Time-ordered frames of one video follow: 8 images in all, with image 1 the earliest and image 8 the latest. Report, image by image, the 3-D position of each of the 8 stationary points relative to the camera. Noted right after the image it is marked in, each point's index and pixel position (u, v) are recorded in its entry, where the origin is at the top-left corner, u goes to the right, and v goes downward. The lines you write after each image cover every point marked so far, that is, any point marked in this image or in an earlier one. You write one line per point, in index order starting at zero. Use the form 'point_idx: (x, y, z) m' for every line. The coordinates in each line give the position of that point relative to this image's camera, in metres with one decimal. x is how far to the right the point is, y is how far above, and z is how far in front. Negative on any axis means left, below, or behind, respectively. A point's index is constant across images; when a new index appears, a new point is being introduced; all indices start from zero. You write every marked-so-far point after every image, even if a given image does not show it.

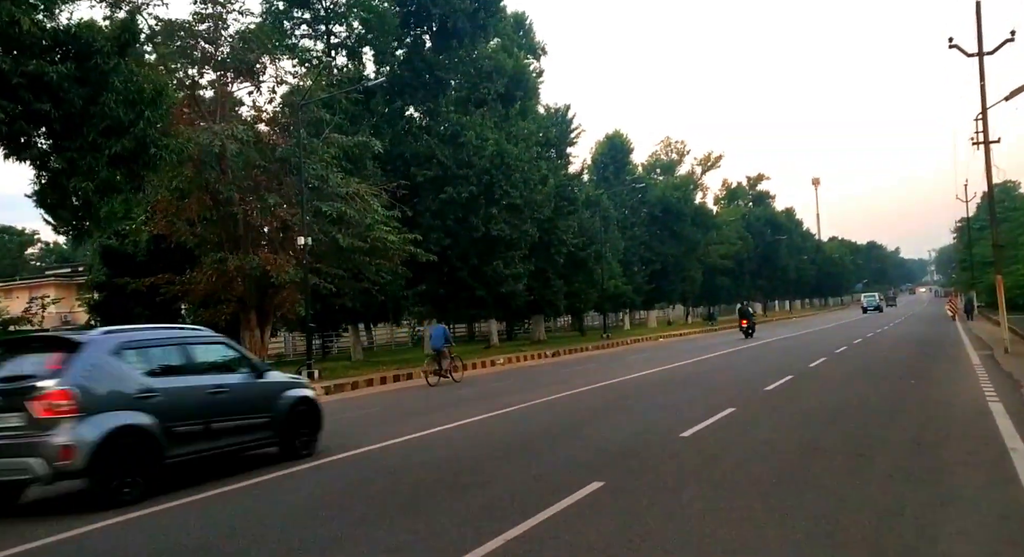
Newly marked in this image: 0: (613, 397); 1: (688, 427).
0: (+3.0, -3.3, +19.2) m
1: (+3.8, -2.9, +13.6) m
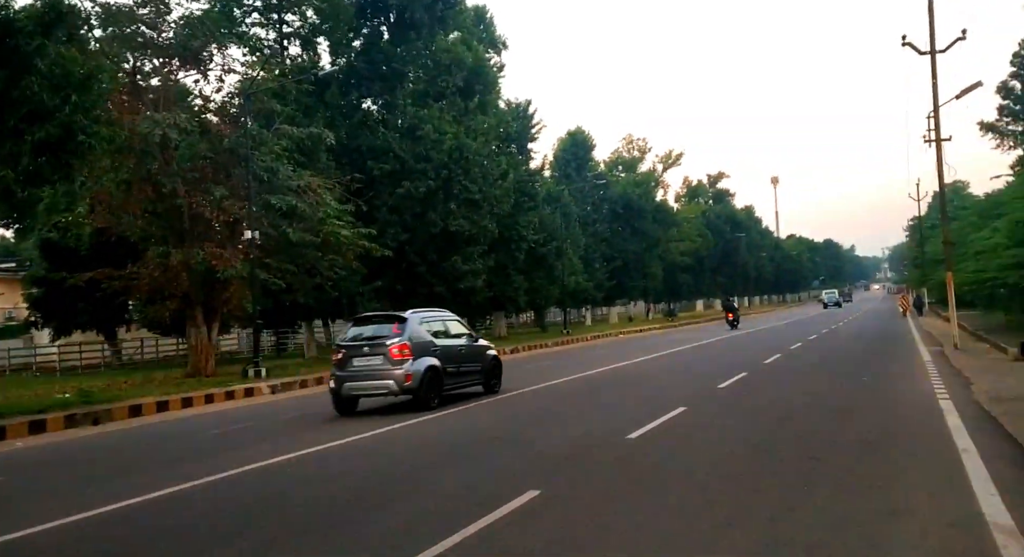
0: (+1.6, -3.1, +18.6) m
1: (+2.6, -2.8, +13.1) m
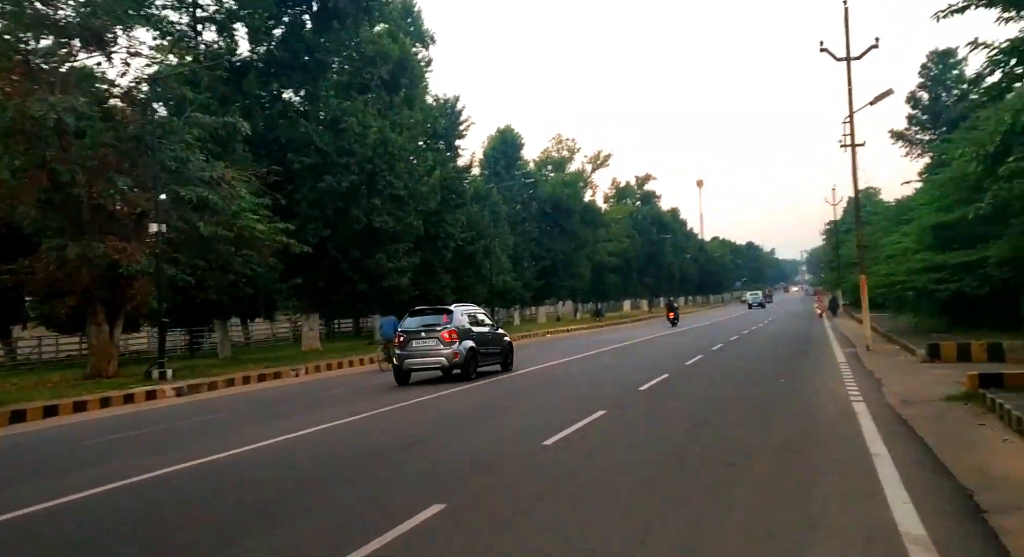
0: (-0.6, -3.1, +18.0) m
1: (+1.0, -2.8, +12.5) m
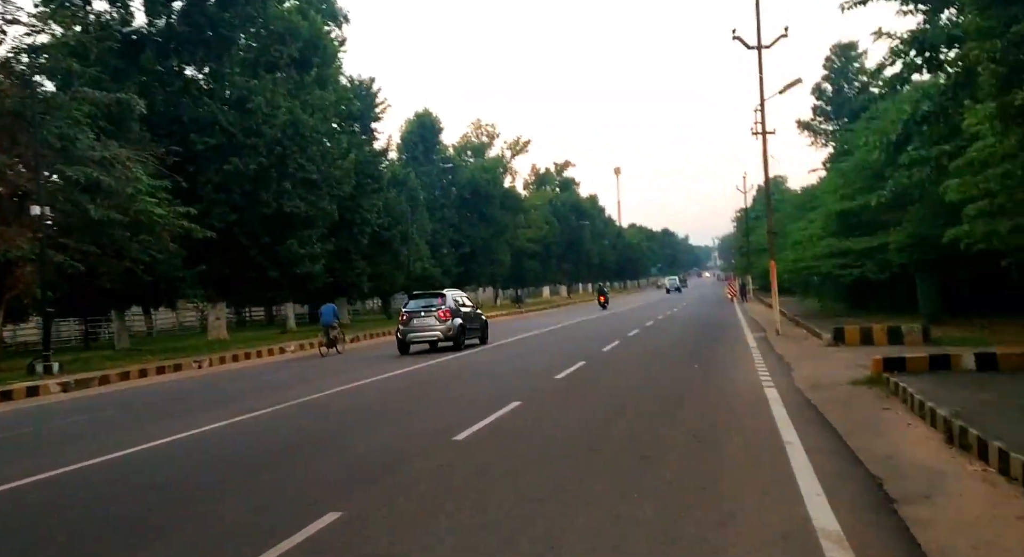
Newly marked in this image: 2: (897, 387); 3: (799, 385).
0: (-2.8, -2.8, +17.2) m
1: (-0.6, -2.5, +12.0) m
2: (+5.7, -1.6, +9.9) m
3: (+5.0, -1.9, +11.7) m
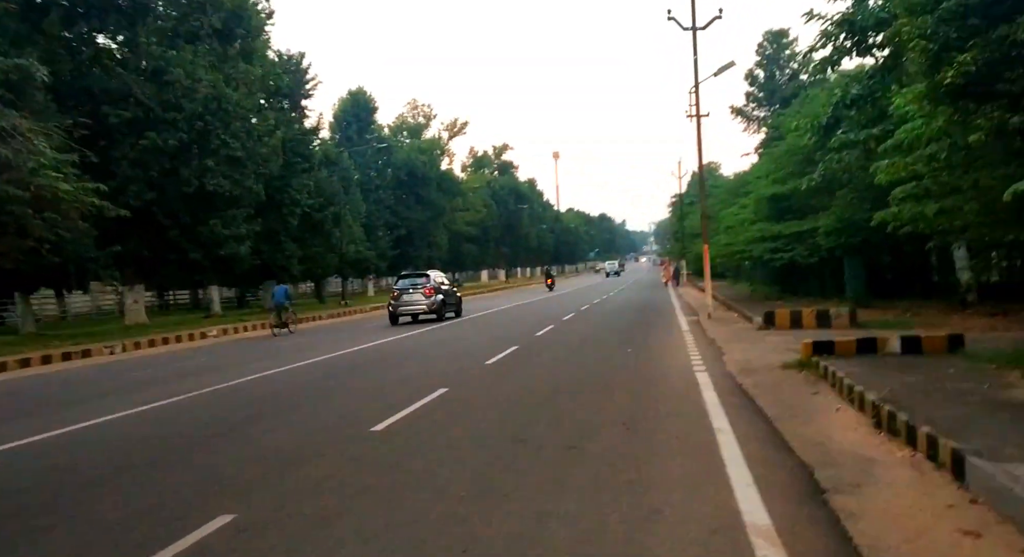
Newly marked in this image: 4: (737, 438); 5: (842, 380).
0: (-4.6, -2.3, +16.4) m
1: (-1.9, -2.2, +11.4) m
2: (+4.6, -1.4, +9.8) m
3: (+3.8, -1.6, +11.6) m
4: (+2.4, -1.7, +7.2) m
5: (+4.4, -1.3, +9.0) m
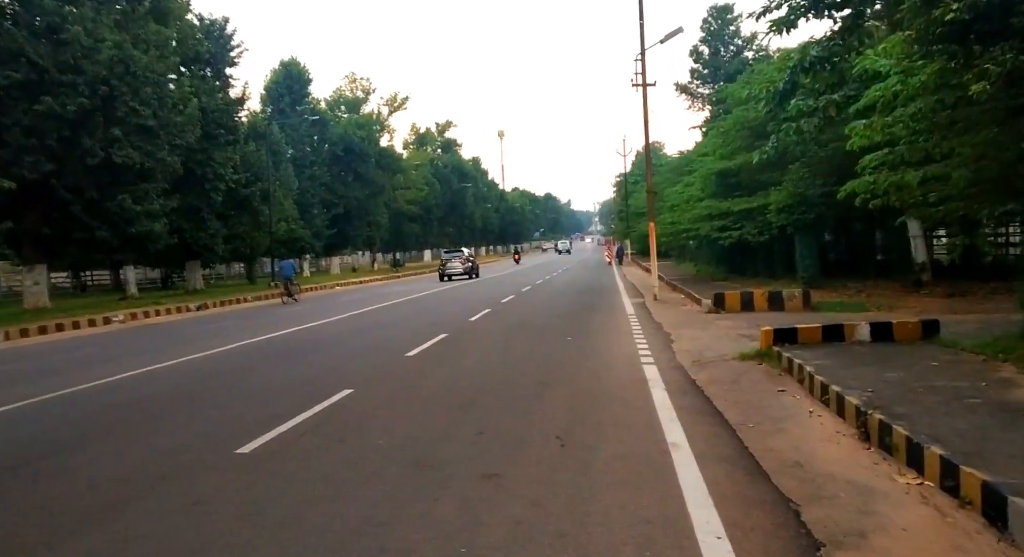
0: (-6.1, -1.9, +14.4) m
1: (-3.0, -1.9, +9.6) m
2: (+3.5, -1.1, +8.6) m
3: (+2.6, -1.2, +10.2) m
4: (+1.6, -1.5, +5.8) m
5: (+3.4, -1.1, +7.7) m
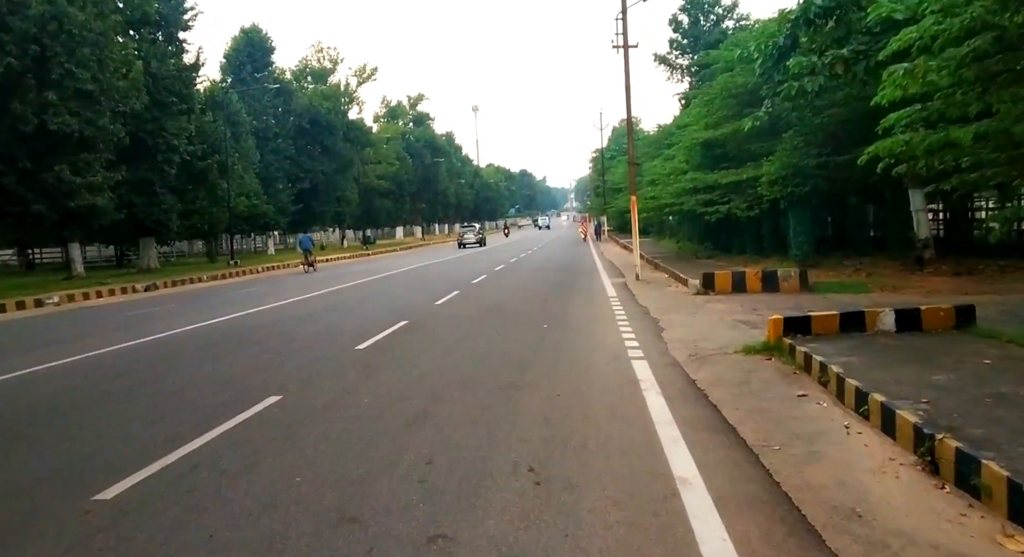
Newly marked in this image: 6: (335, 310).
0: (-6.7, -1.5, +12.7) m
1: (-3.4, -1.7, +8.0) m
2: (+3.2, -0.9, +7.2) m
3: (+2.1, -1.0, +8.8) m
4: (+1.3, -1.4, +4.4) m
5: (+3.1, -0.9, +6.3) m
6: (-4.6, -0.9, +17.4) m
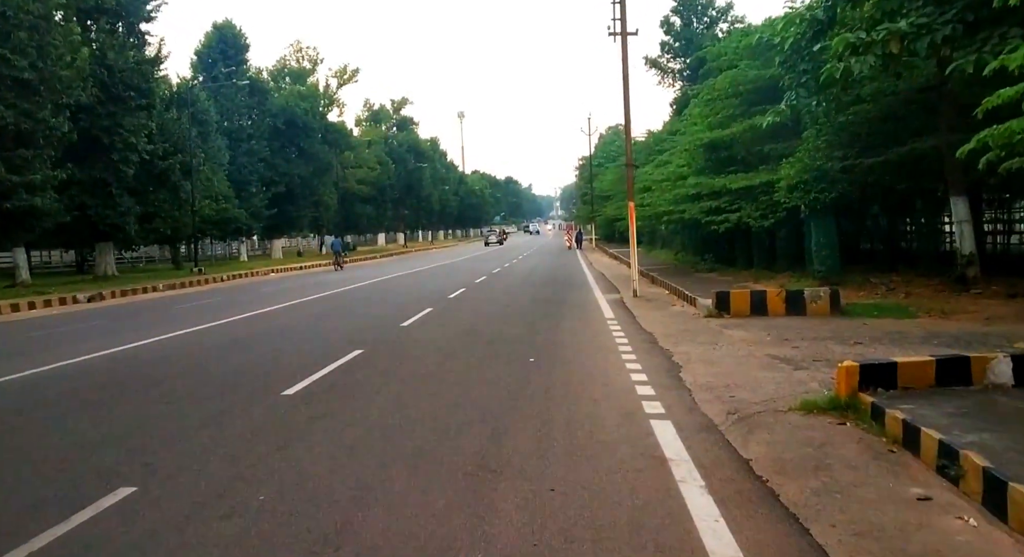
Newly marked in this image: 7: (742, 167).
0: (-7.0, -1.8, +10.3) m
1: (-3.7, -1.9, +5.7) m
2: (+3.0, -1.2, +5.0) m
3: (+1.9, -1.3, +6.6) m
4: (+1.2, -1.6, +2.1) m
5: (+2.9, -1.2, +4.1) m
6: (-5.0, -1.2, +15.0) m
7: (+6.6, +3.2, +19.5) m
